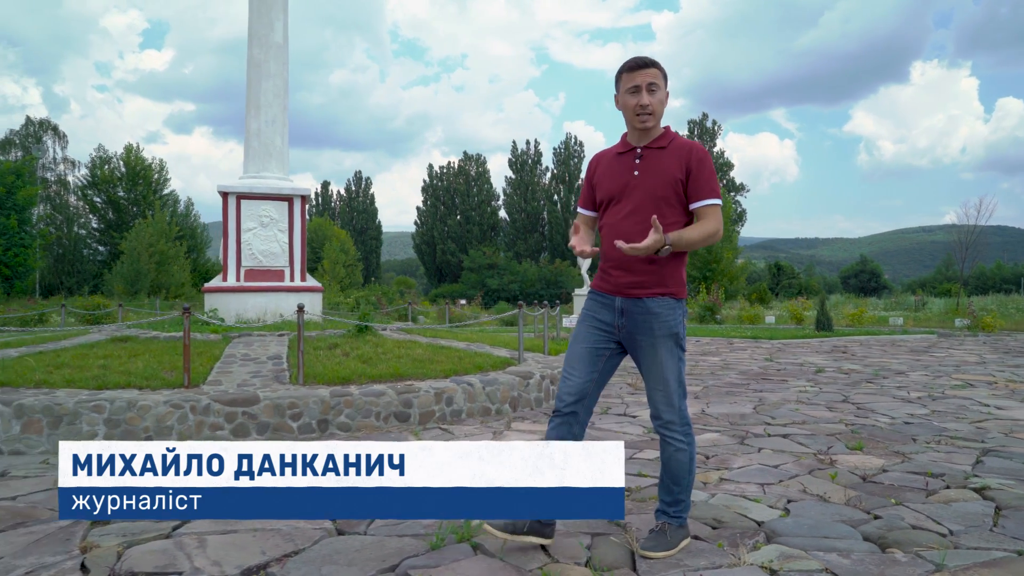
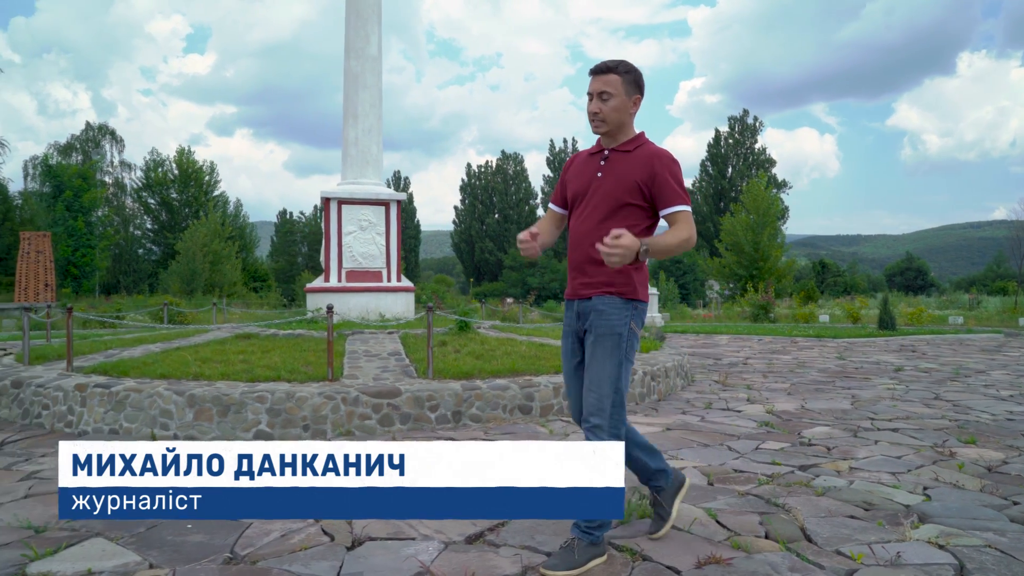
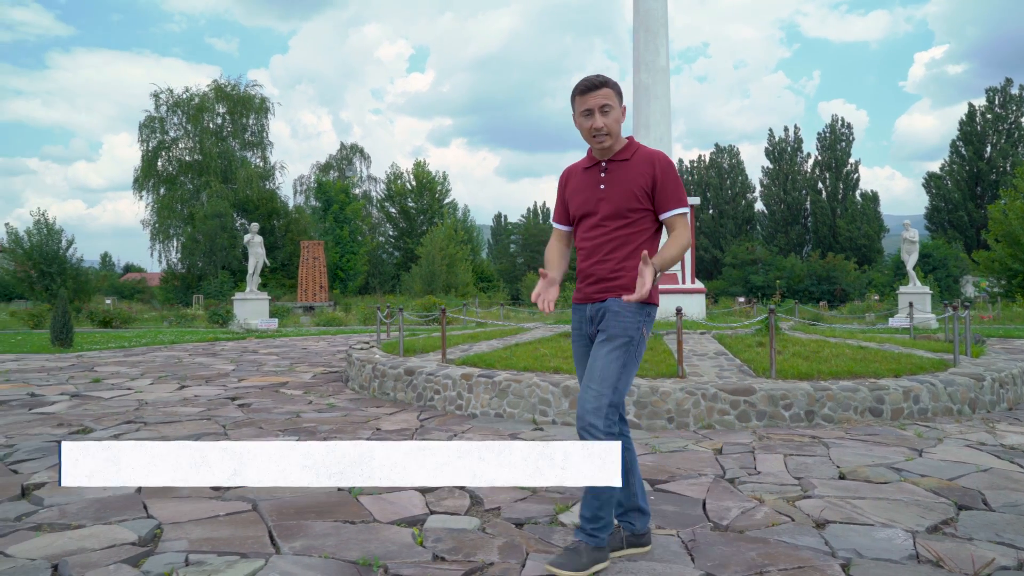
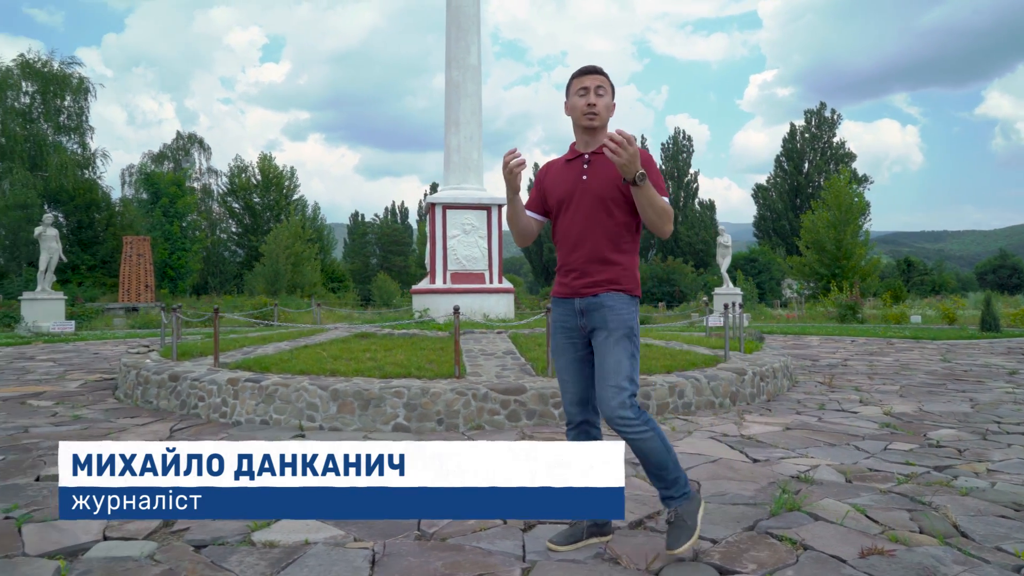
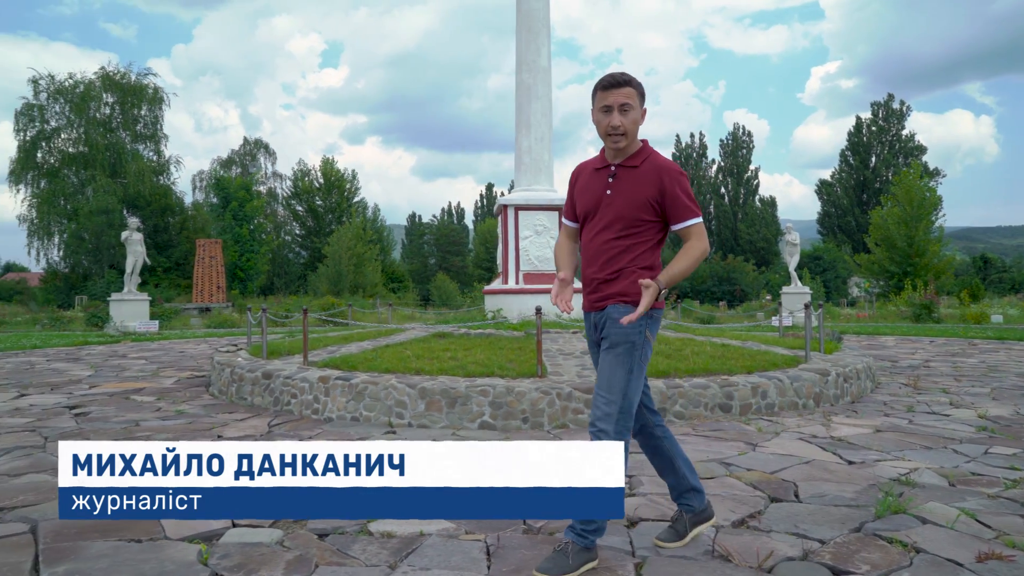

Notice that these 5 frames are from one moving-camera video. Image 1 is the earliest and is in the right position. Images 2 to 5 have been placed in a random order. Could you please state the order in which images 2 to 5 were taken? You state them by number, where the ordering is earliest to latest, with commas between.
2, 4, 5, 3
